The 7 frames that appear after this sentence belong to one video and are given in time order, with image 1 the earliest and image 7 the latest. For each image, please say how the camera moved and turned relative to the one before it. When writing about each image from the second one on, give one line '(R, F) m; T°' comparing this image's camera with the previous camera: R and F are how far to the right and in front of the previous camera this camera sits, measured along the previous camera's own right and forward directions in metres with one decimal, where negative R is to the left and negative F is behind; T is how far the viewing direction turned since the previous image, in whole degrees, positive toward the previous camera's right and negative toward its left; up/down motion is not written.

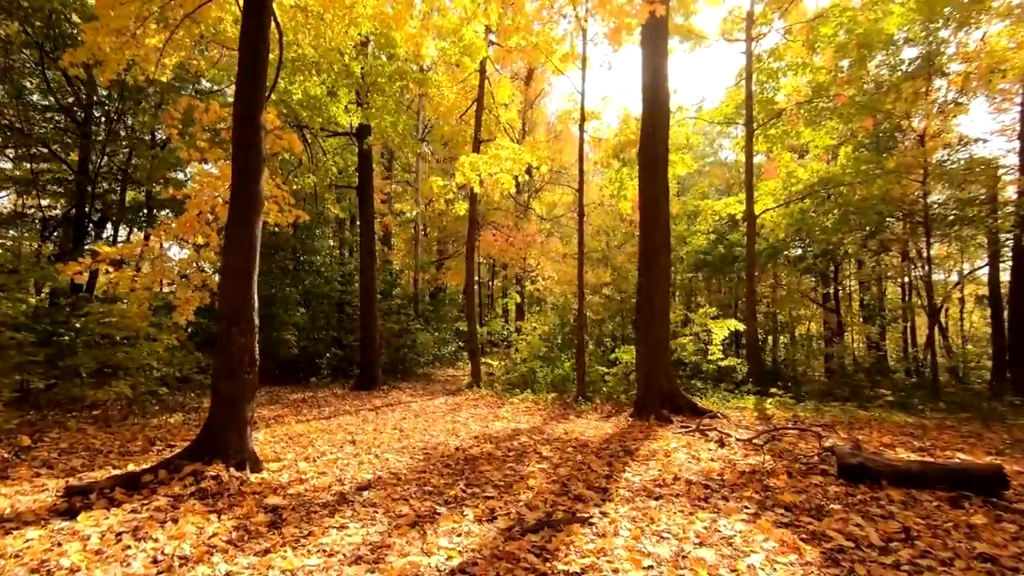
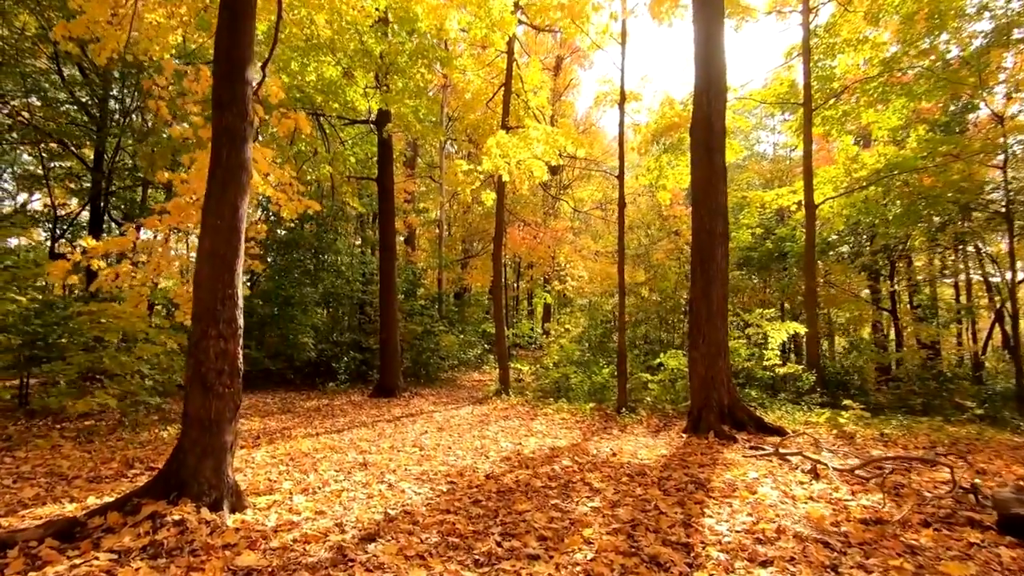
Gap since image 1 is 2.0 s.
(-0.2, +1.0) m; -3°
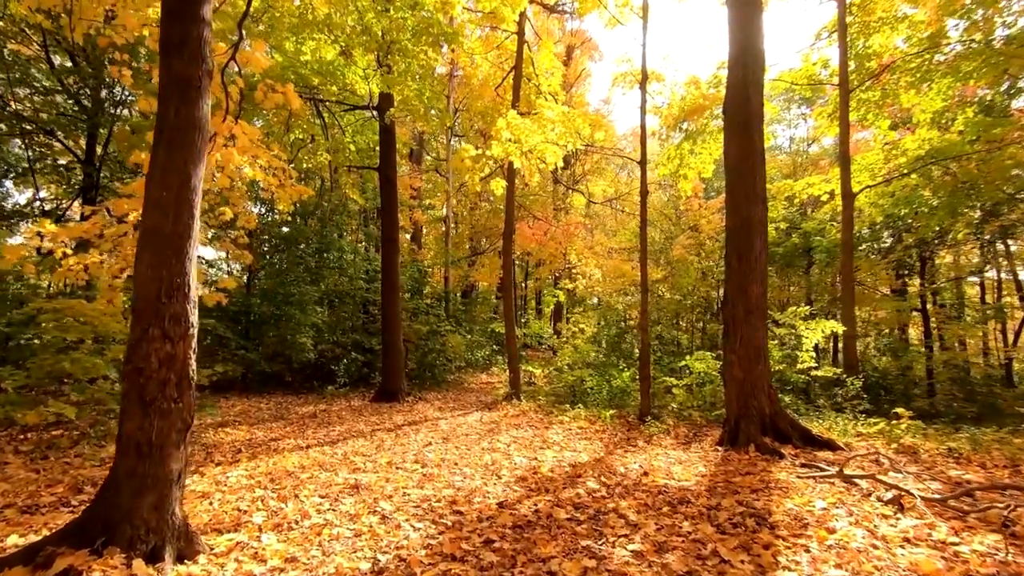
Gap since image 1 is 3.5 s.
(-0.1, +0.8) m; -1°
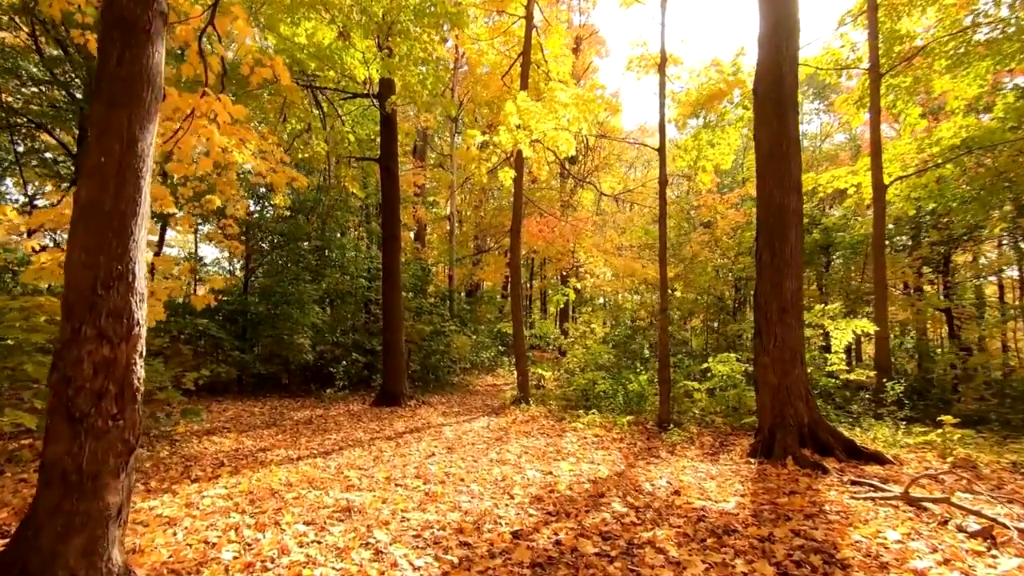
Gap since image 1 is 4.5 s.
(-0.1, +0.6) m; 0°
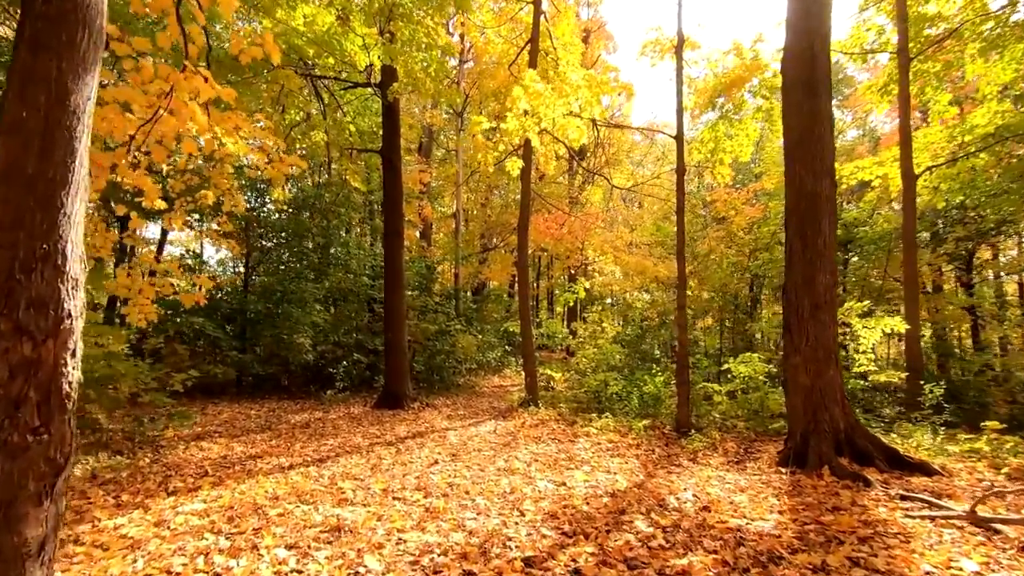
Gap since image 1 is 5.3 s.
(0.0, +0.5) m; -1°
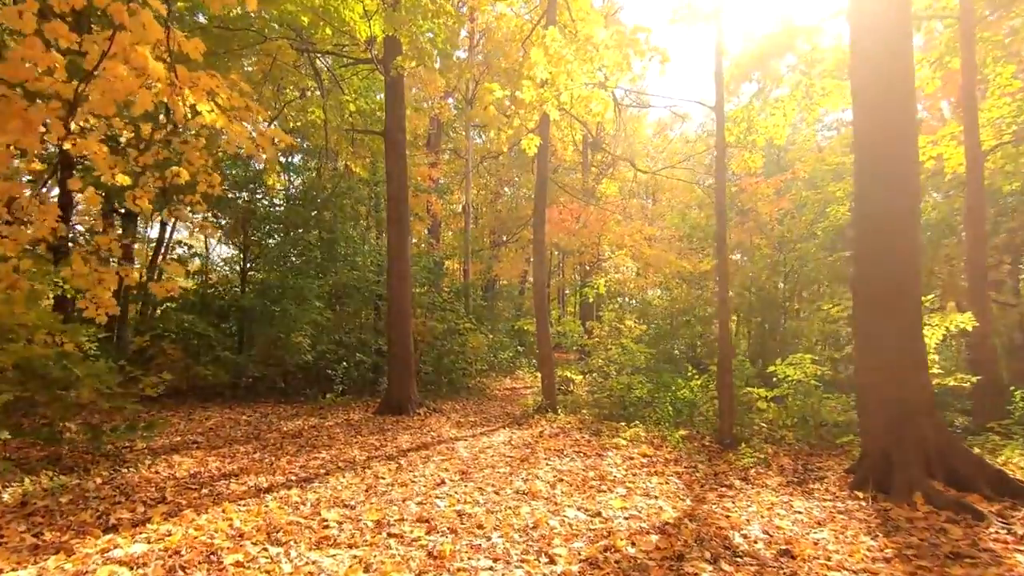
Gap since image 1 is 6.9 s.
(-0.1, +0.9) m; -1°
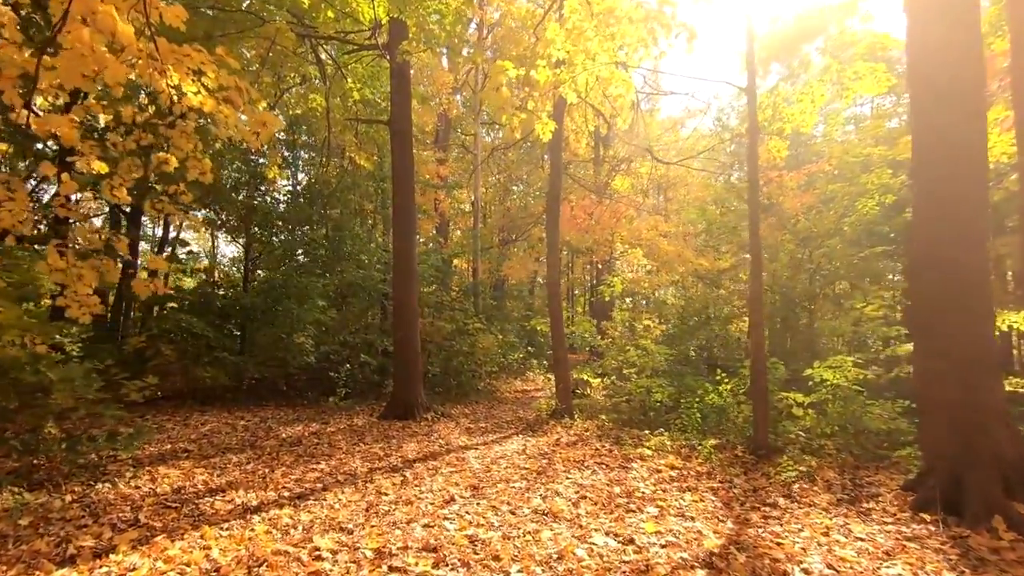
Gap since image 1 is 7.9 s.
(-0.1, +0.5) m; -1°
